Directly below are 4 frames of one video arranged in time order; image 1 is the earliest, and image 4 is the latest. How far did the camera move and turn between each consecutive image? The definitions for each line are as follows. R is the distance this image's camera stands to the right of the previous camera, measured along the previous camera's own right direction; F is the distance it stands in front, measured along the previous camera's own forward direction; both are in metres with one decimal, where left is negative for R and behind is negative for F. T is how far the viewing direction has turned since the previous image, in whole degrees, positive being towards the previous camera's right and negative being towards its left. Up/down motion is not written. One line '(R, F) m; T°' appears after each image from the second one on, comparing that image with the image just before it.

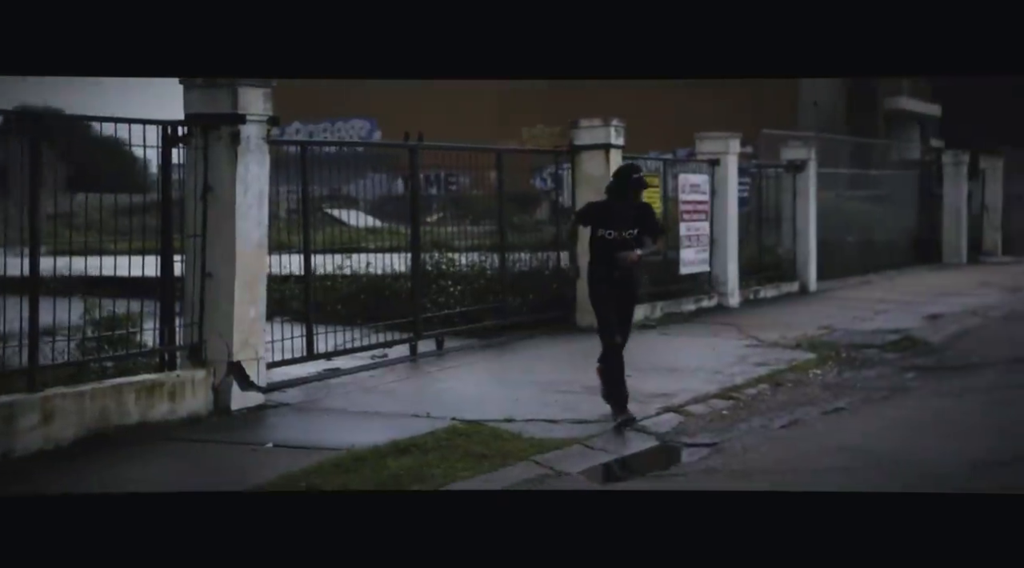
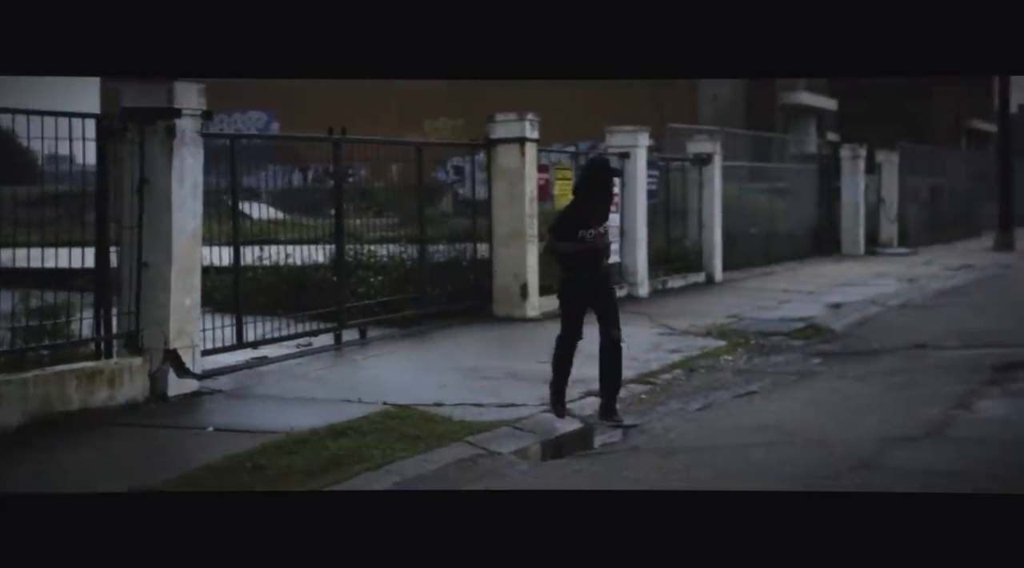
(-0.2, -0.3) m; +4°
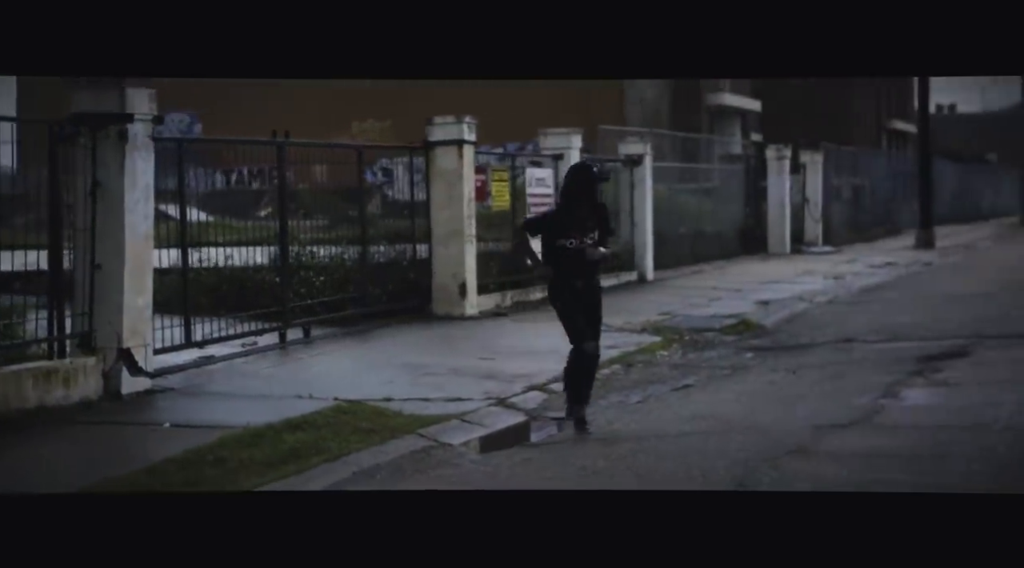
(-0.1, -0.3) m; +3°
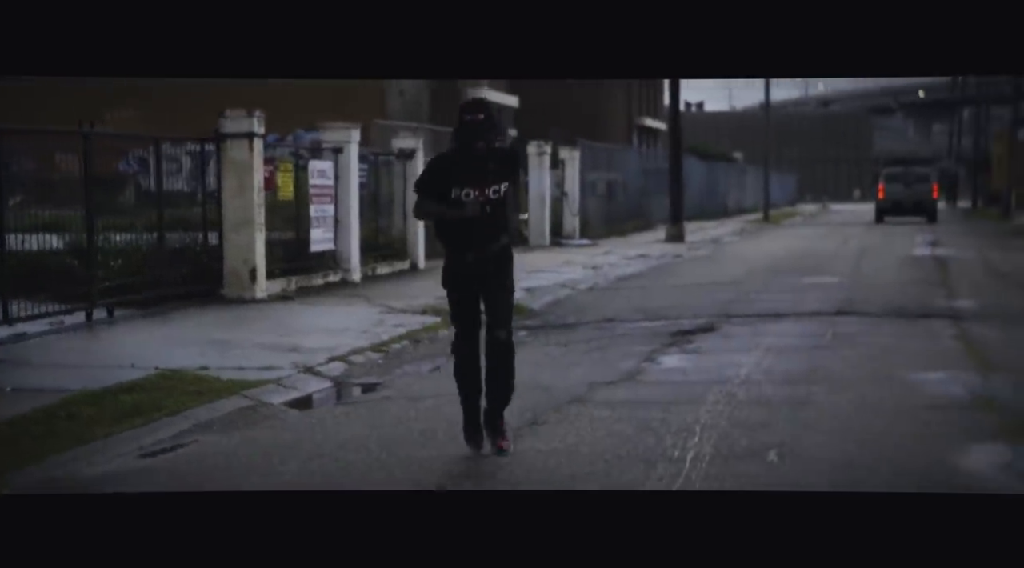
(-0.4, -1.1) m; +11°
